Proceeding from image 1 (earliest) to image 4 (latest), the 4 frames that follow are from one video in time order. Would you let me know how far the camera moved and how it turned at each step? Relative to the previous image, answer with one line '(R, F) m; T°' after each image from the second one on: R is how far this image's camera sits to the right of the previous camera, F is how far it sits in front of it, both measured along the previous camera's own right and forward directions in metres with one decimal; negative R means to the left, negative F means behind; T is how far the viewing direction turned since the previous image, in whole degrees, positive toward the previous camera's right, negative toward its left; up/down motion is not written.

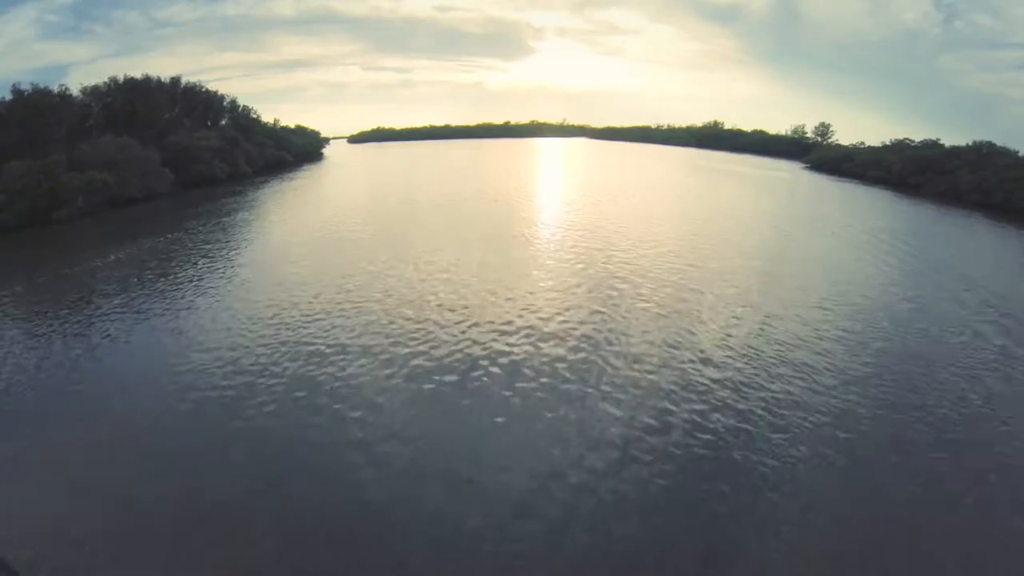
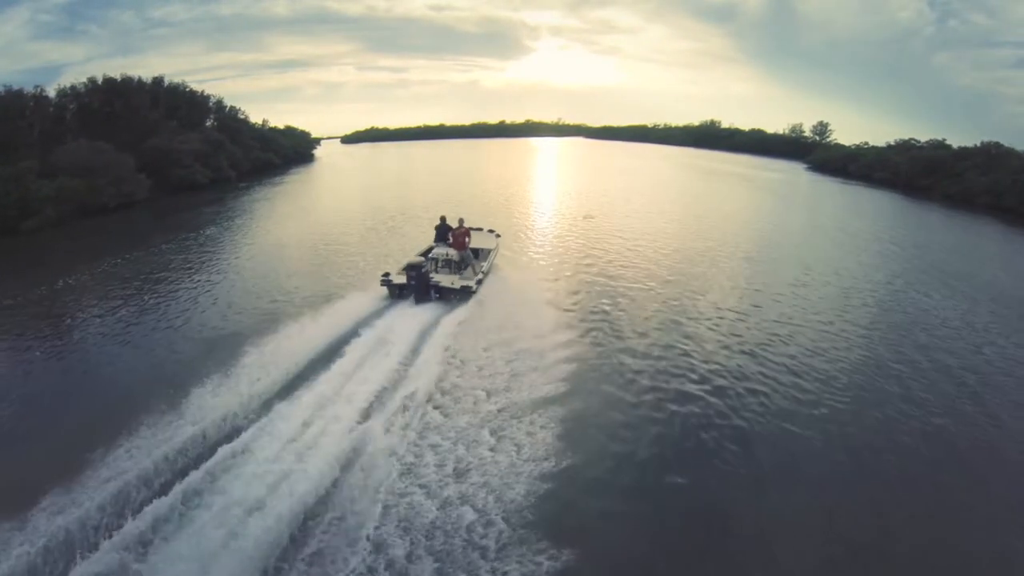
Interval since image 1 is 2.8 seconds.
(-0.1, +2.7) m; 0°
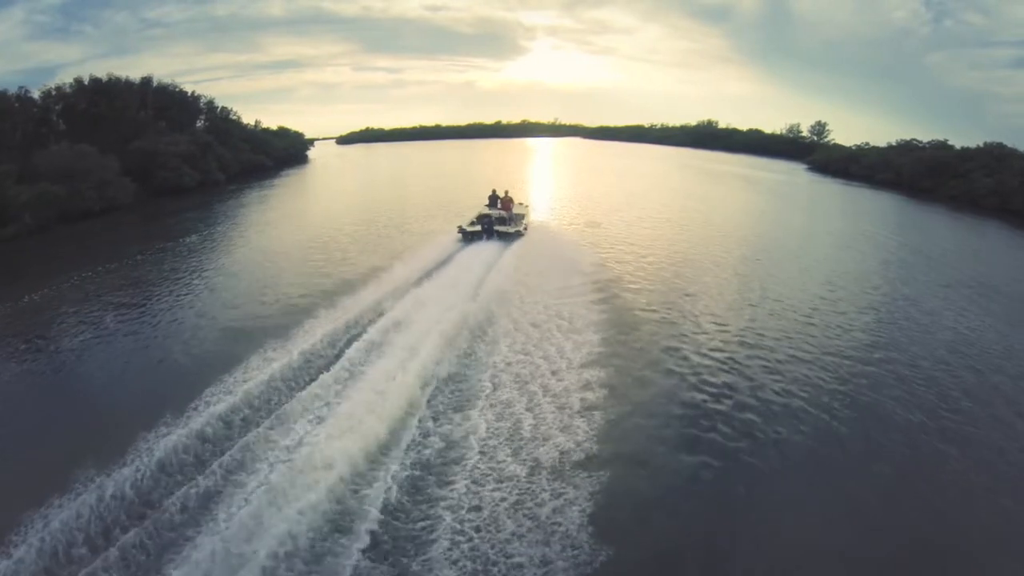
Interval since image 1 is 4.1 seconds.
(-0.2, +1.6) m; 0°
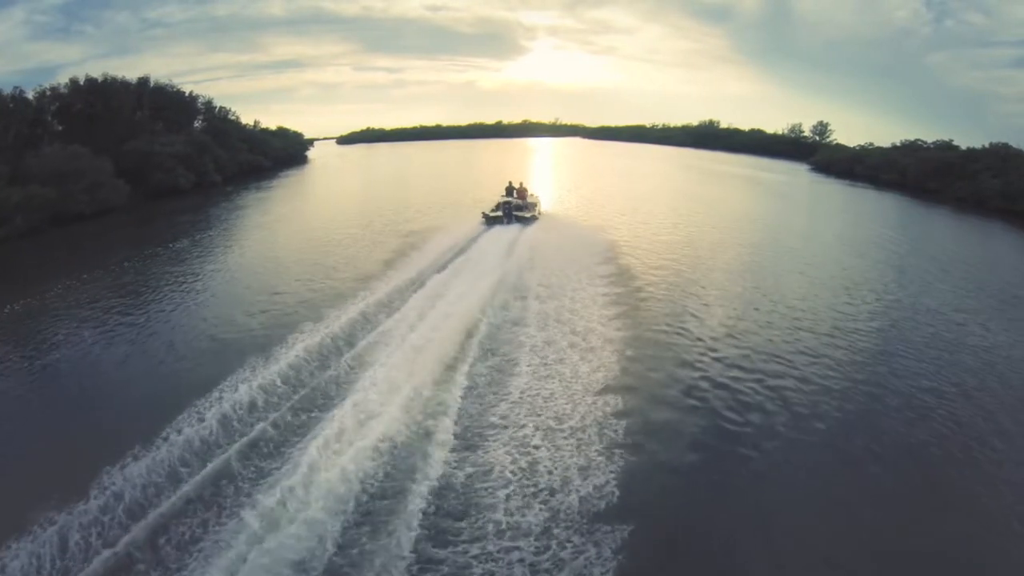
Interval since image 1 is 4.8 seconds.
(0.0, +0.8) m; 0°
